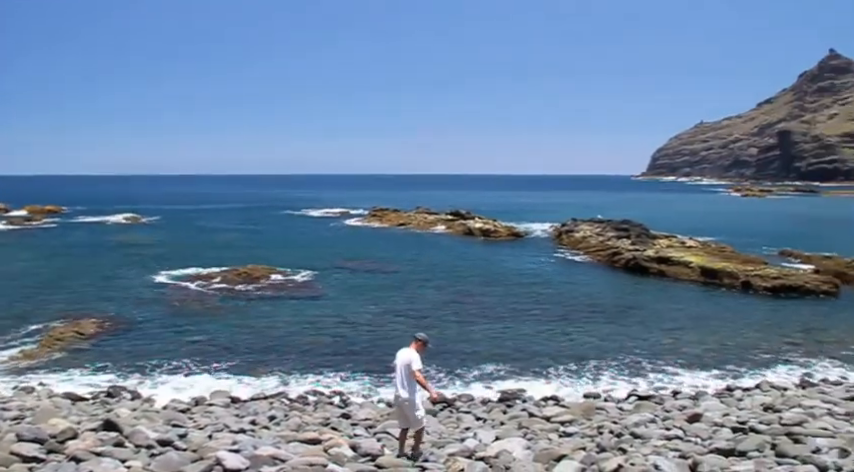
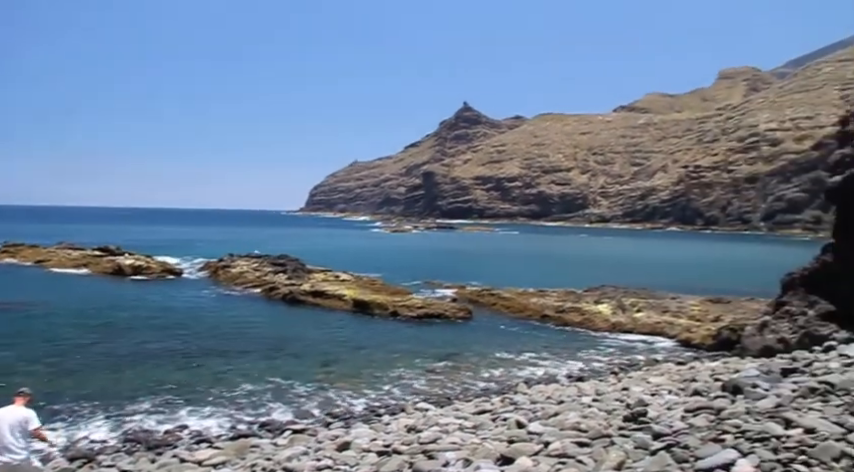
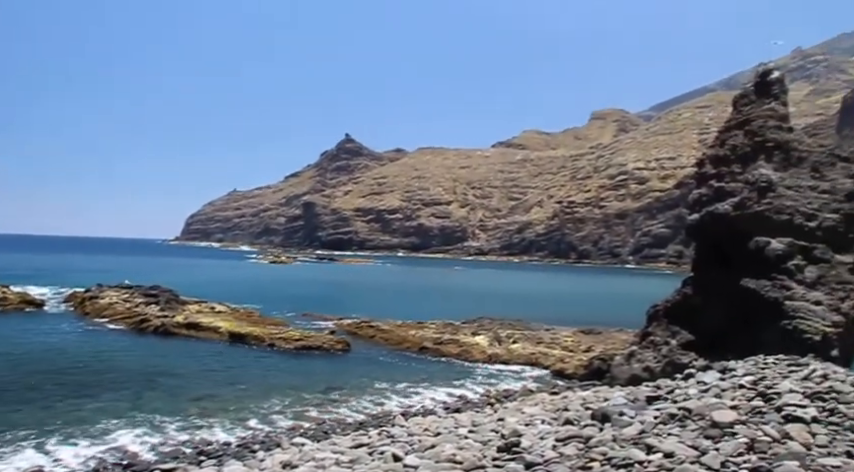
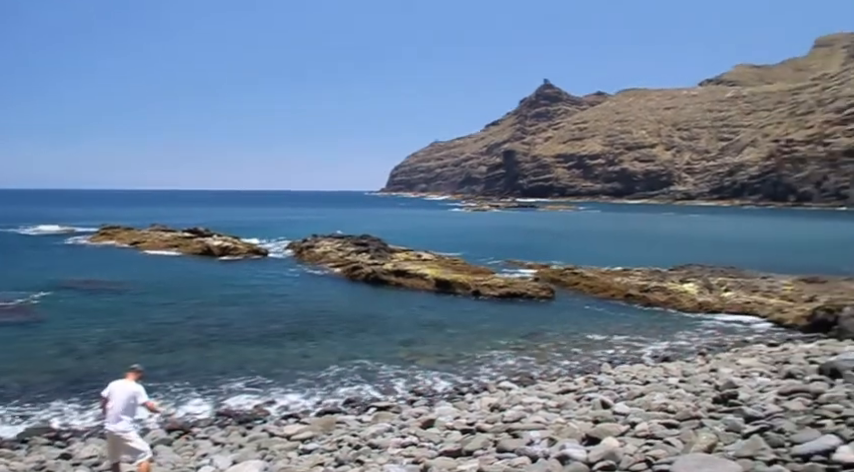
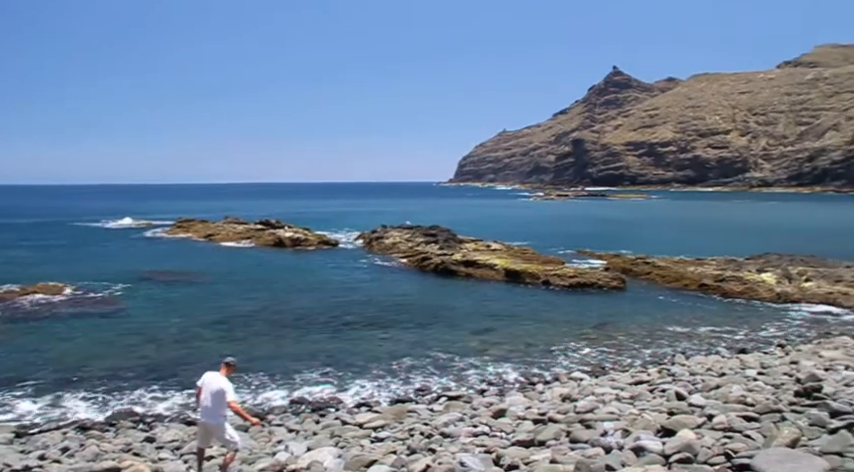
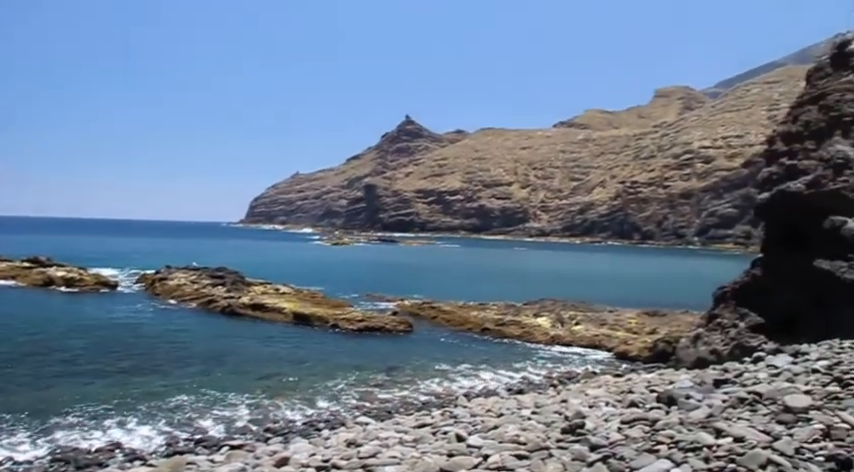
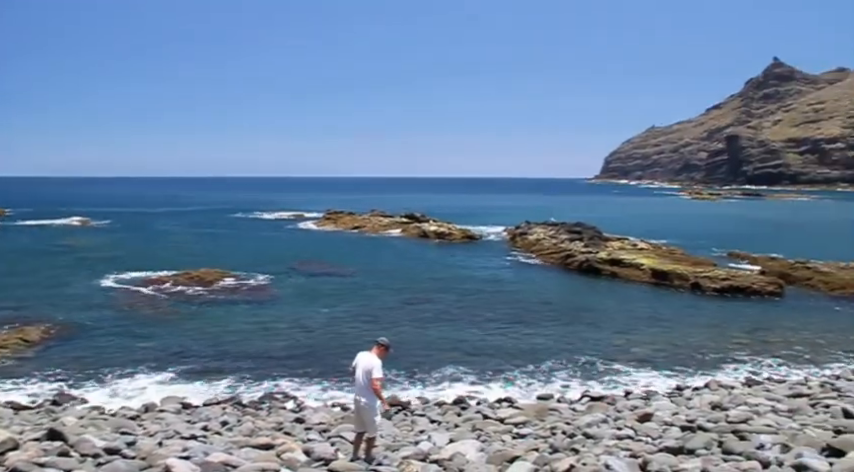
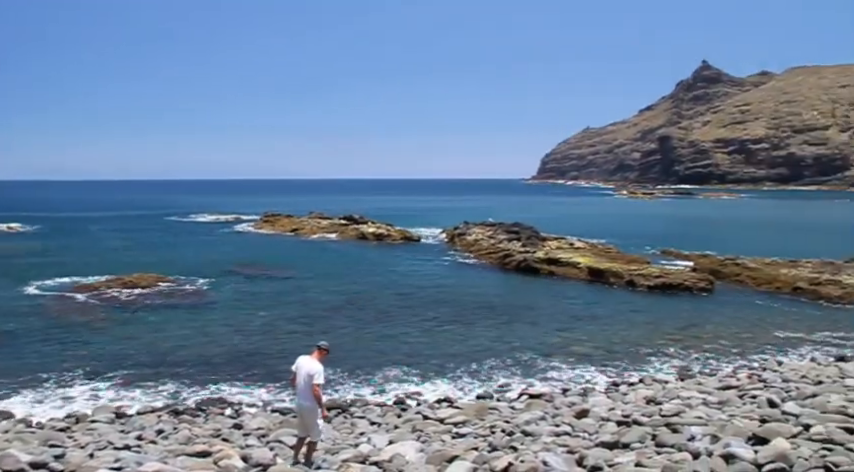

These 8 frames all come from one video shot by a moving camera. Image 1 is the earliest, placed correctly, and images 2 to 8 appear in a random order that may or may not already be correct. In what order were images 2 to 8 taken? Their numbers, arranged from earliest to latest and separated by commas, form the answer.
7, 8, 5, 4, 2, 6, 3
